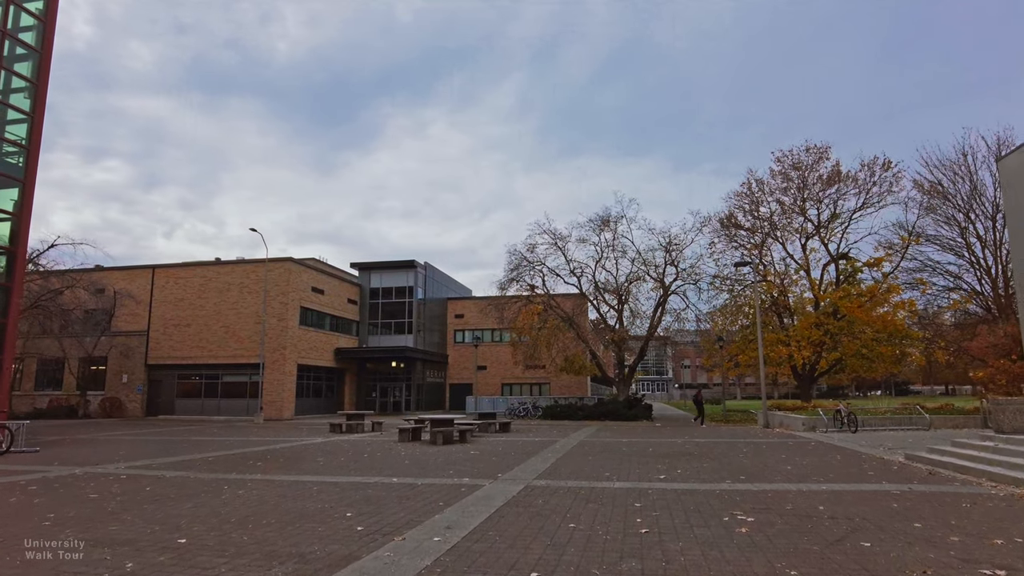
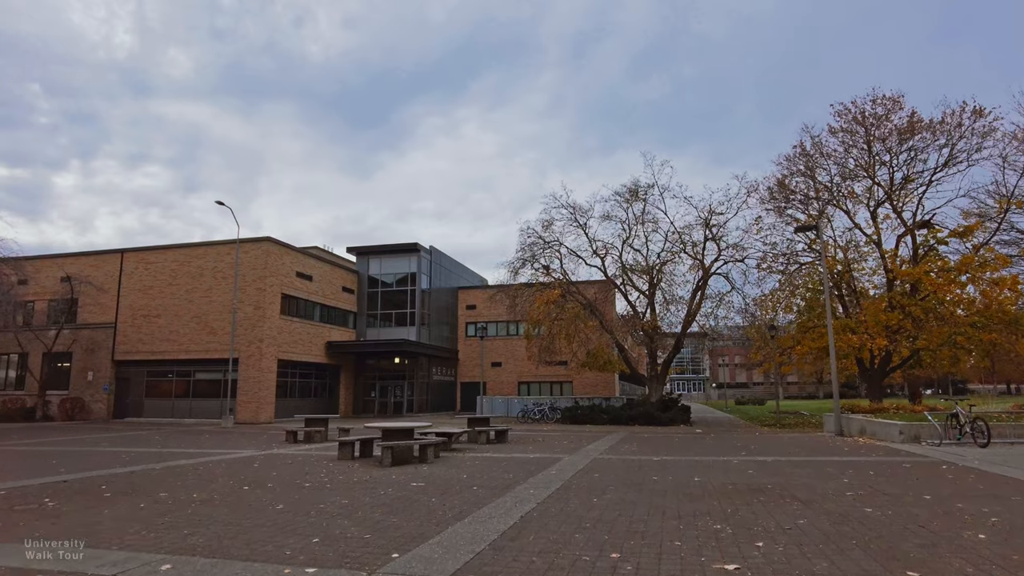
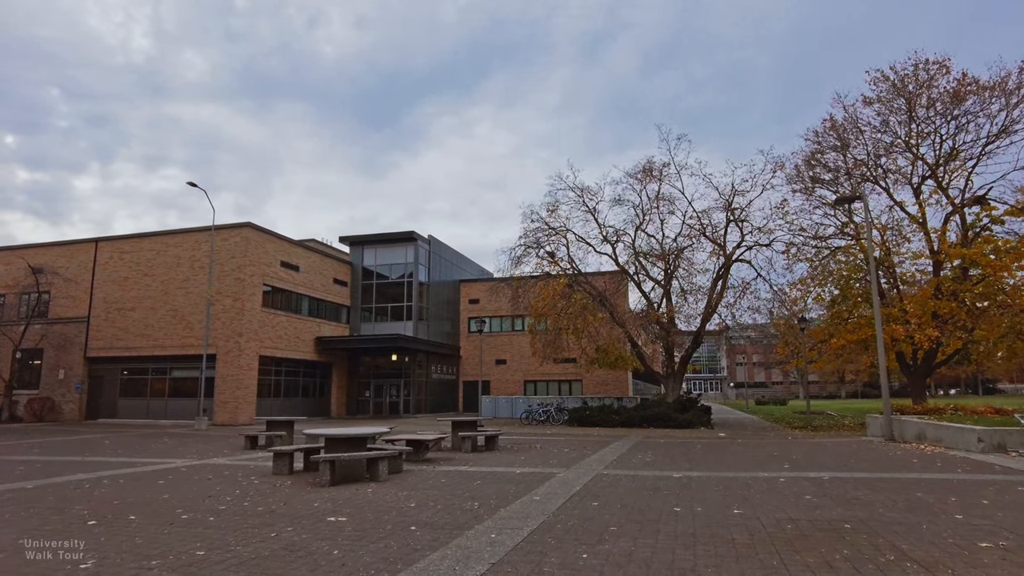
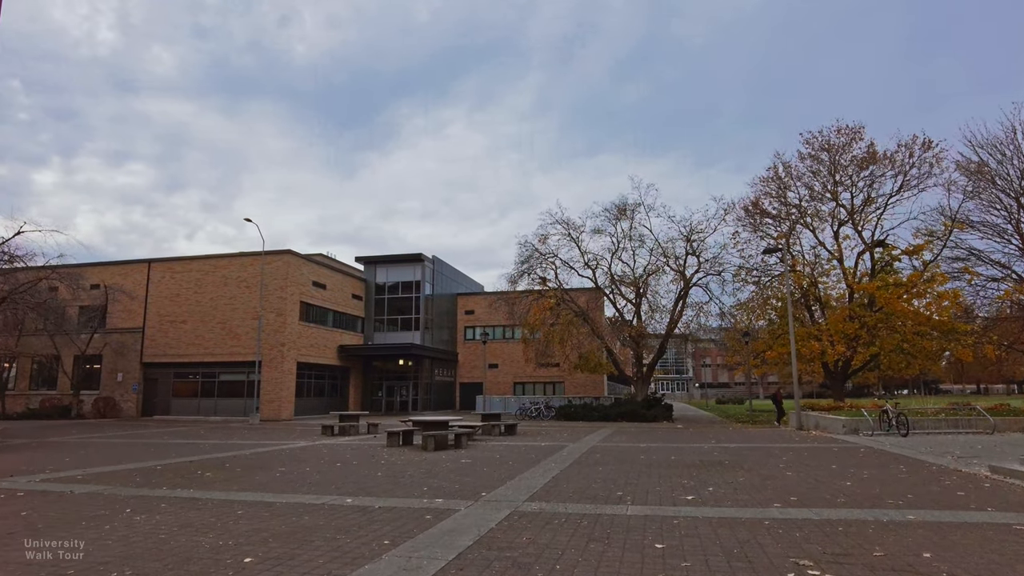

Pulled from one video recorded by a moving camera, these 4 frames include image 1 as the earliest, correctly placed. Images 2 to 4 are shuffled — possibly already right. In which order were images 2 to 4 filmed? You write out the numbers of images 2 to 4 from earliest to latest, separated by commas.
4, 2, 3
